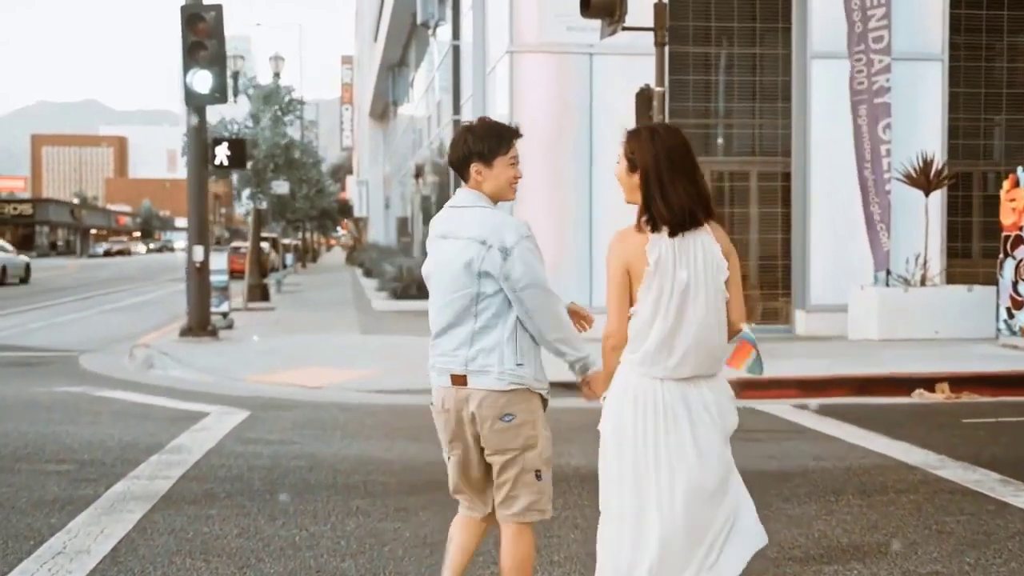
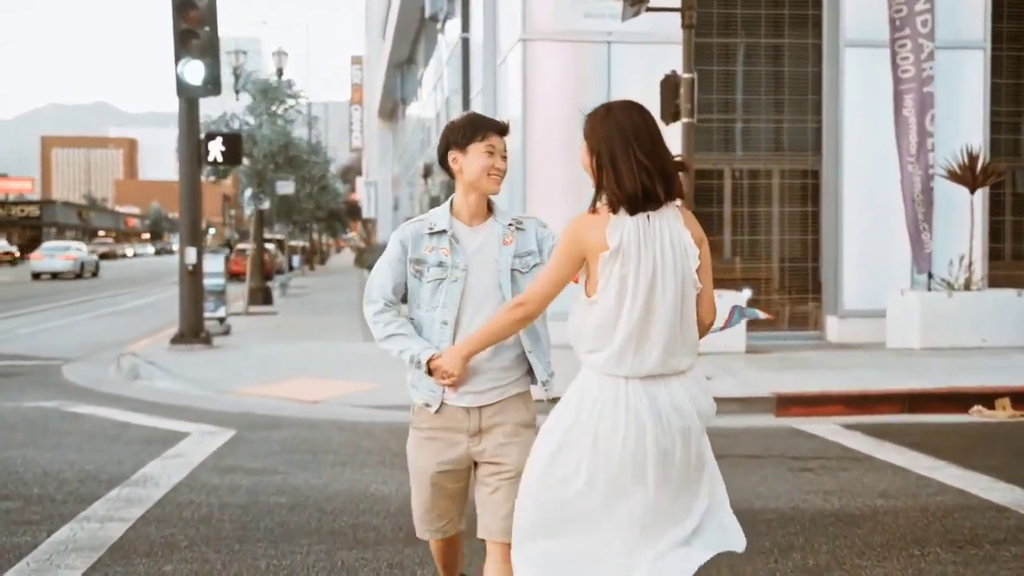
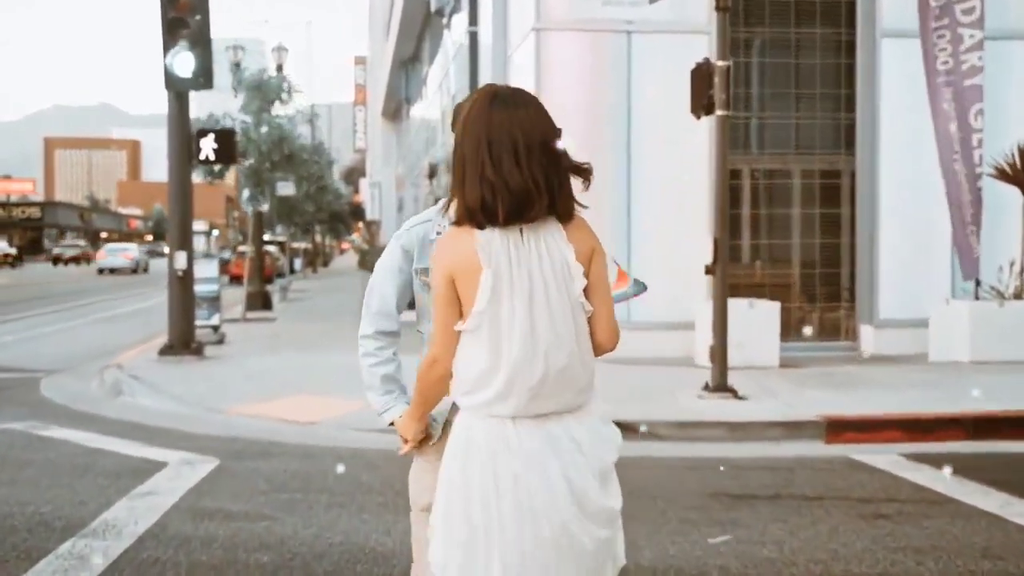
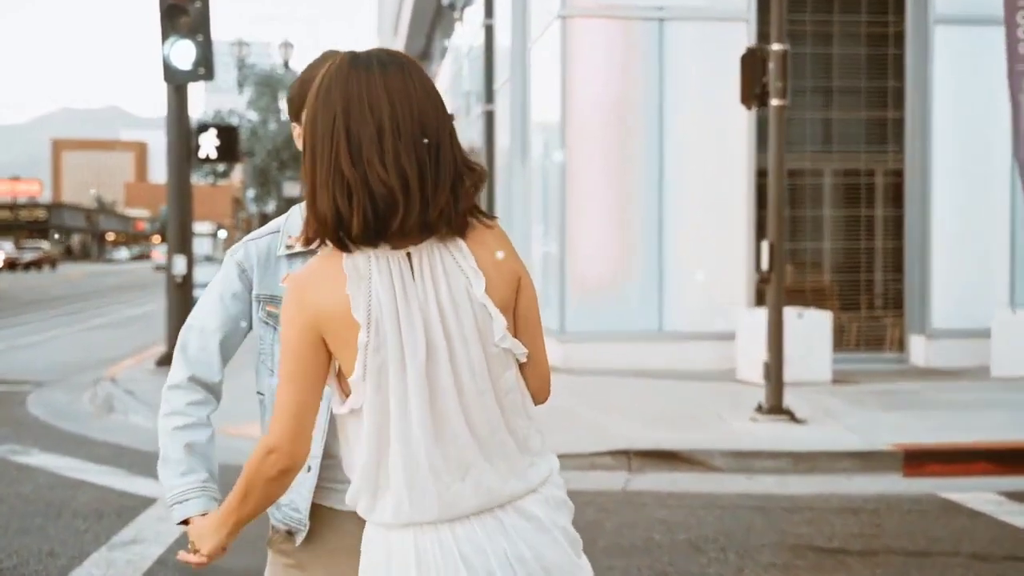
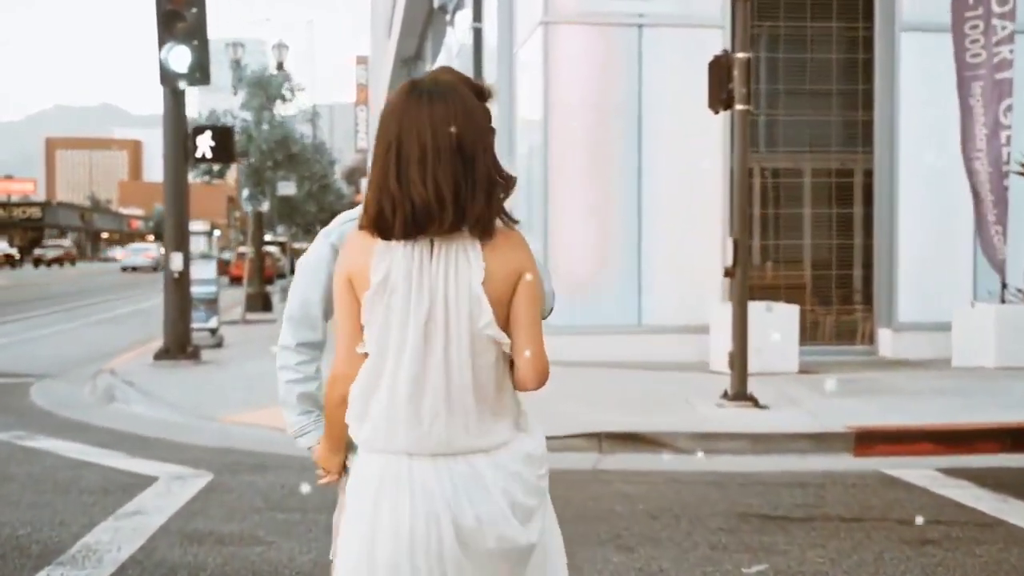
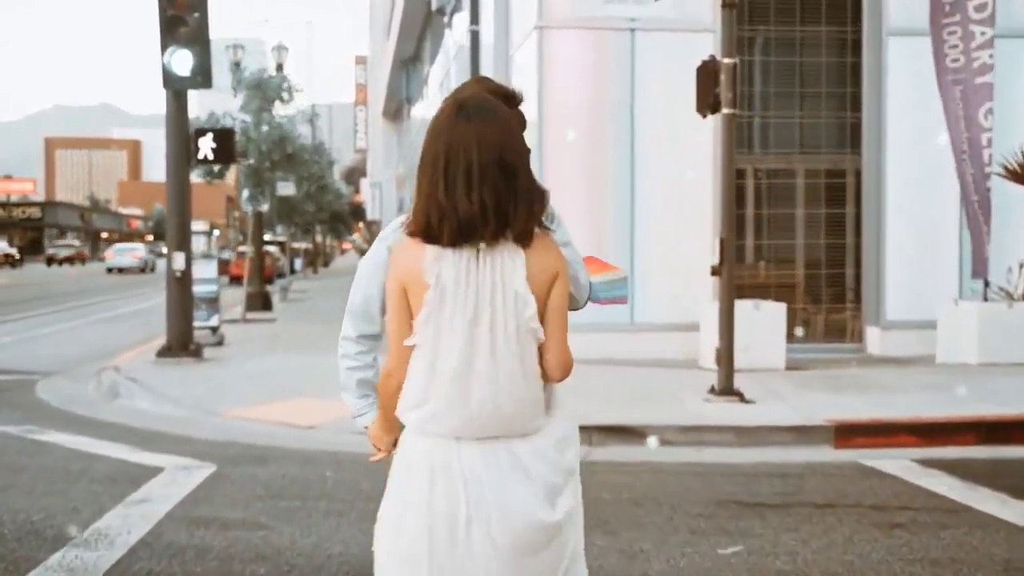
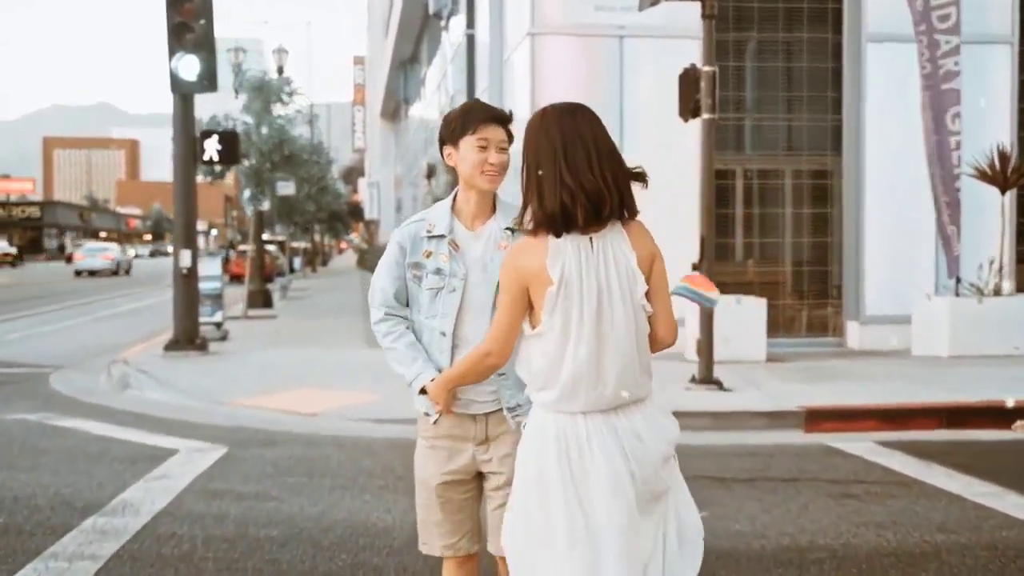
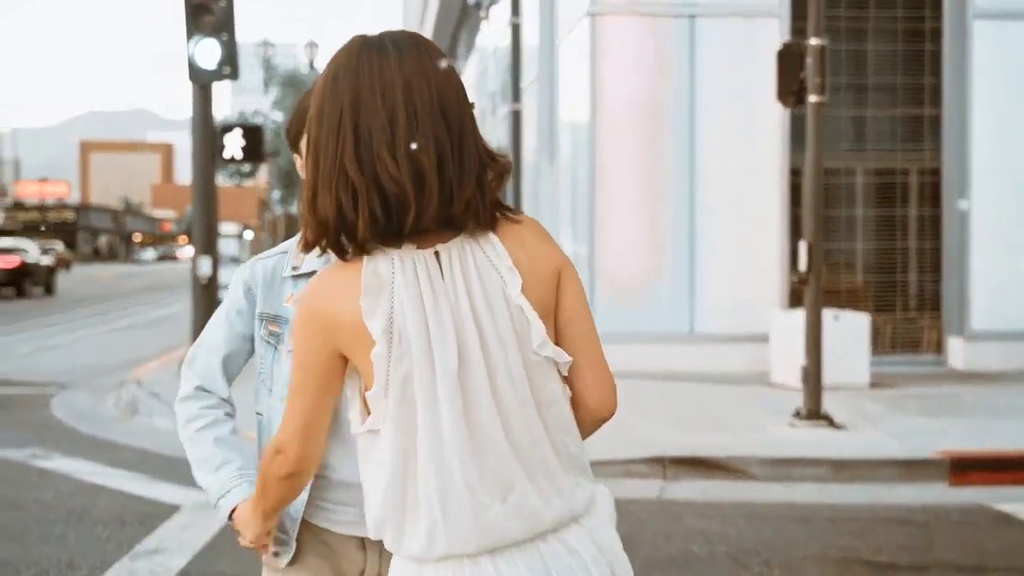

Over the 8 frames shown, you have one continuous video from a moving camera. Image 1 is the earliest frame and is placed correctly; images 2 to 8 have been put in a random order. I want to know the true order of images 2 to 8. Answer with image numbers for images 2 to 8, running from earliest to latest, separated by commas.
2, 7, 3, 6, 5, 4, 8
